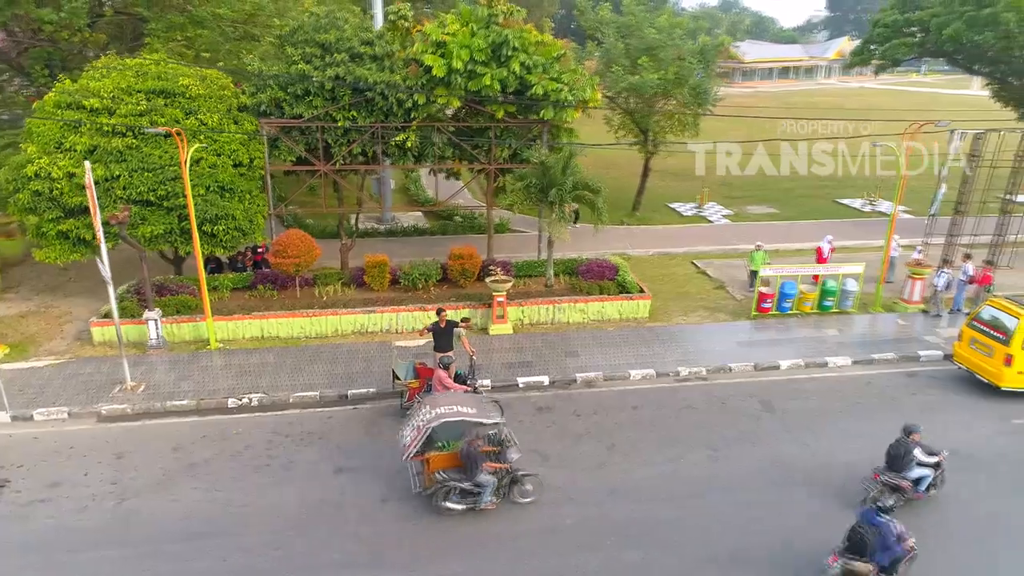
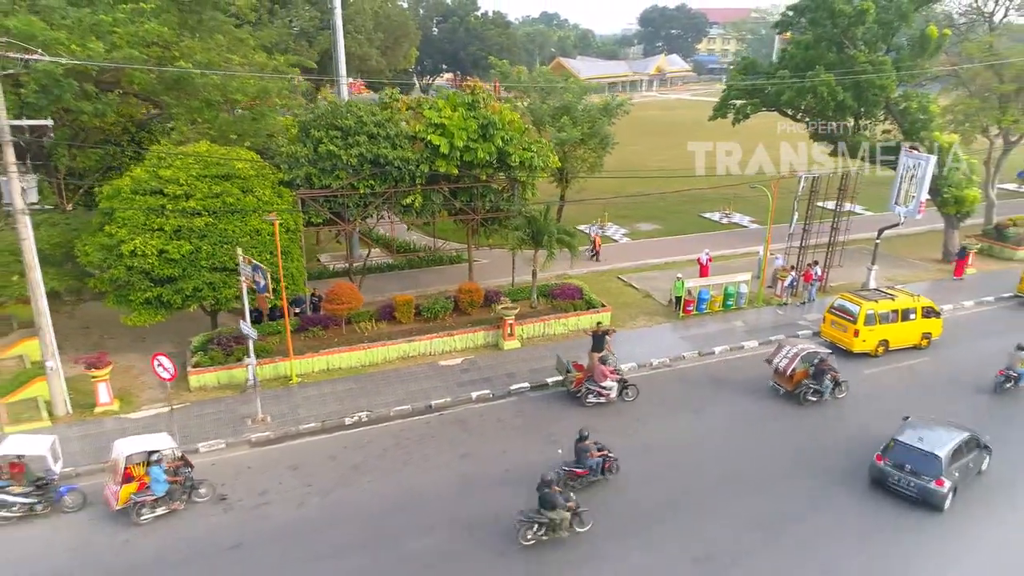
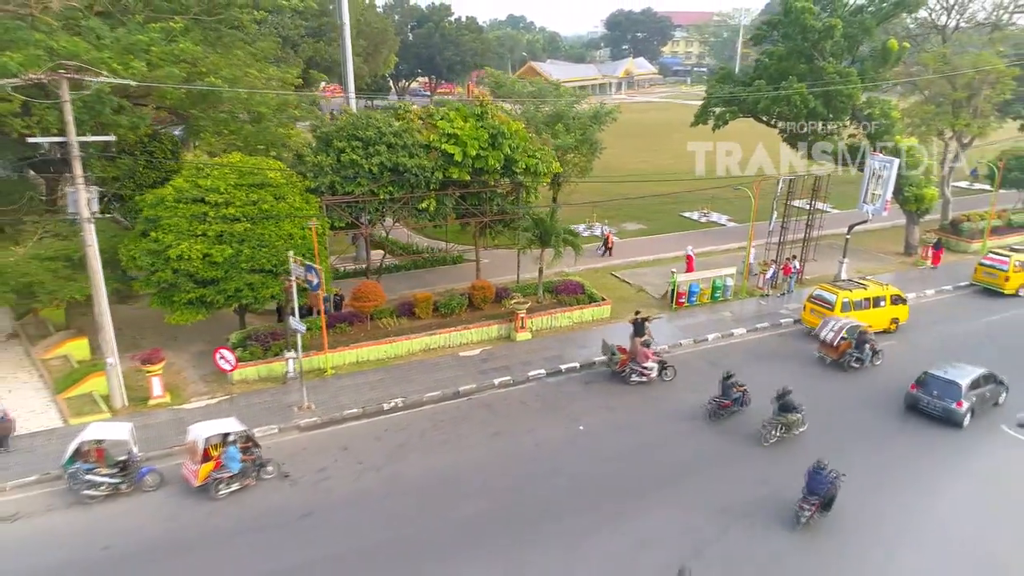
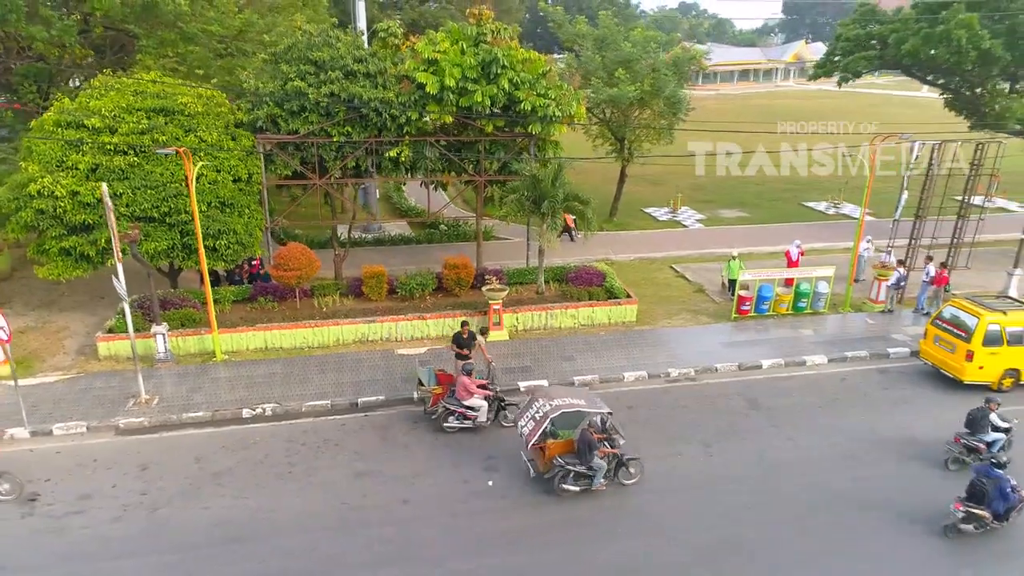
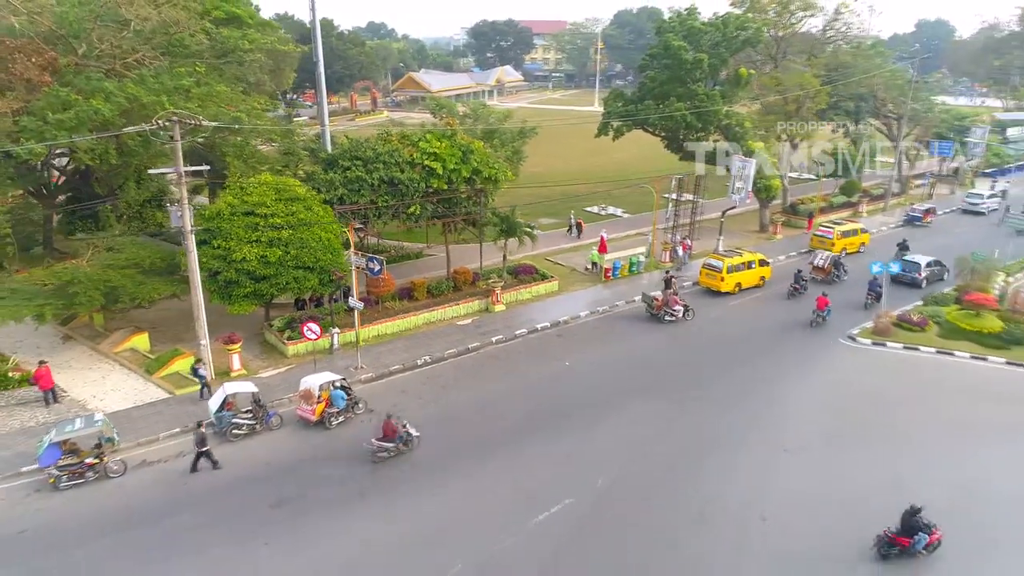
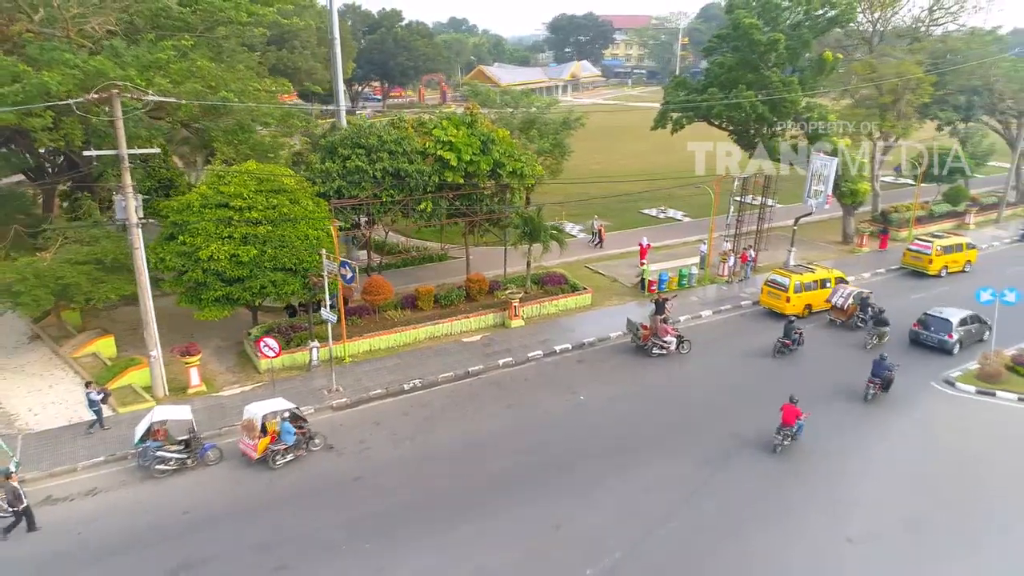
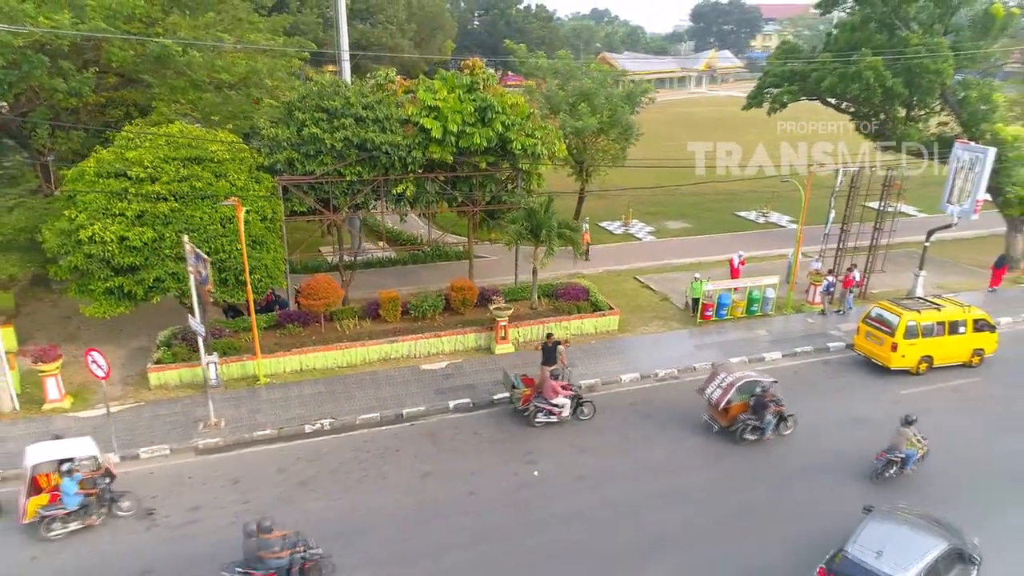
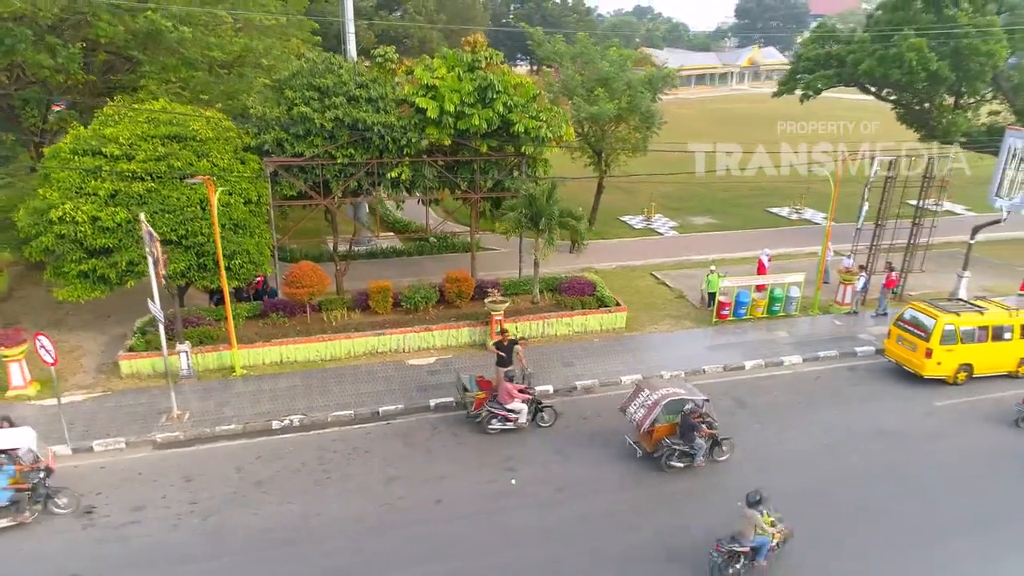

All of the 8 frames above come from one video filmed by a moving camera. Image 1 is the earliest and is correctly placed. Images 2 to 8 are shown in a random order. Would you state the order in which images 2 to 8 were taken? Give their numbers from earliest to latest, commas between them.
4, 8, 7, 2, 3, 6, 5
